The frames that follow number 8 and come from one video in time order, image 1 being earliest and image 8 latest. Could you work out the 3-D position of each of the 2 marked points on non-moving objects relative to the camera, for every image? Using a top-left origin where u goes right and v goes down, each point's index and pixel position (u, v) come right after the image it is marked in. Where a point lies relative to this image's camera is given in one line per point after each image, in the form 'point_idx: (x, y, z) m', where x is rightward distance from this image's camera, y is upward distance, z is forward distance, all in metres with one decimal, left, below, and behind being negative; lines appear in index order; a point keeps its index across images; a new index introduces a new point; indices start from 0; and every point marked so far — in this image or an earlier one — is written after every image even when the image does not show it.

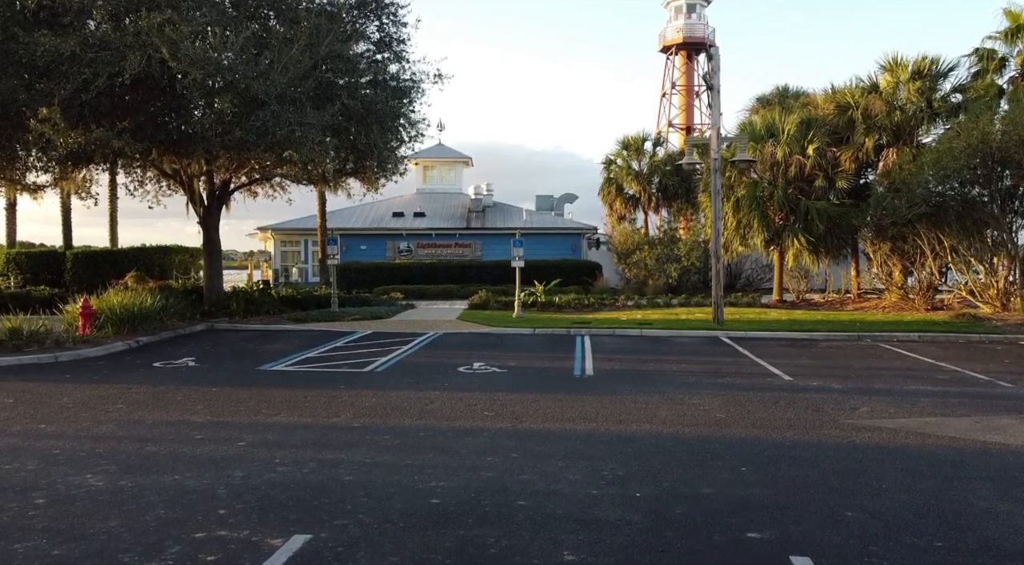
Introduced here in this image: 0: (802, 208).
0: (+6.4, +1.6, +17.2) m
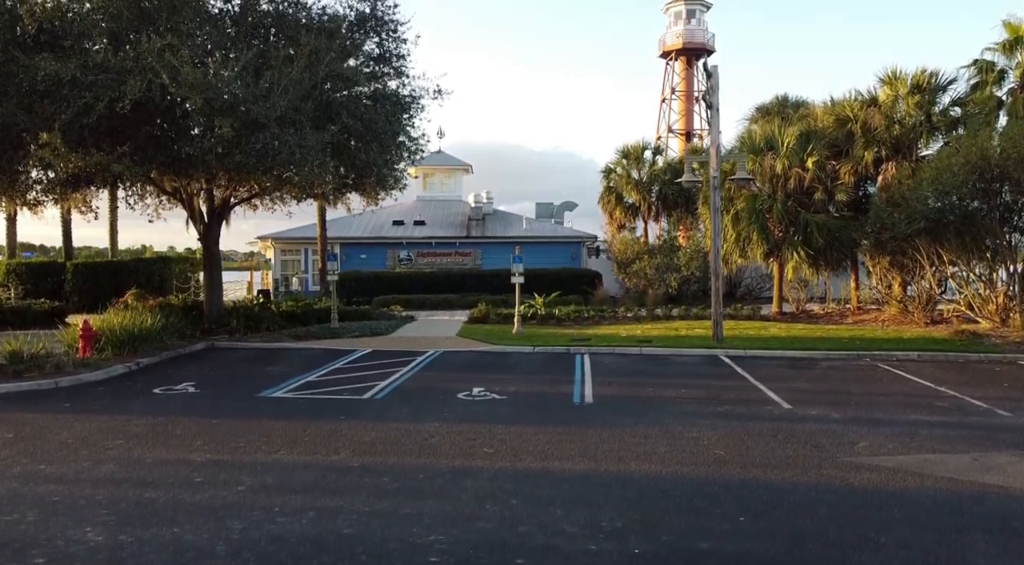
0: (+6.3, +1.4, +17.2) m
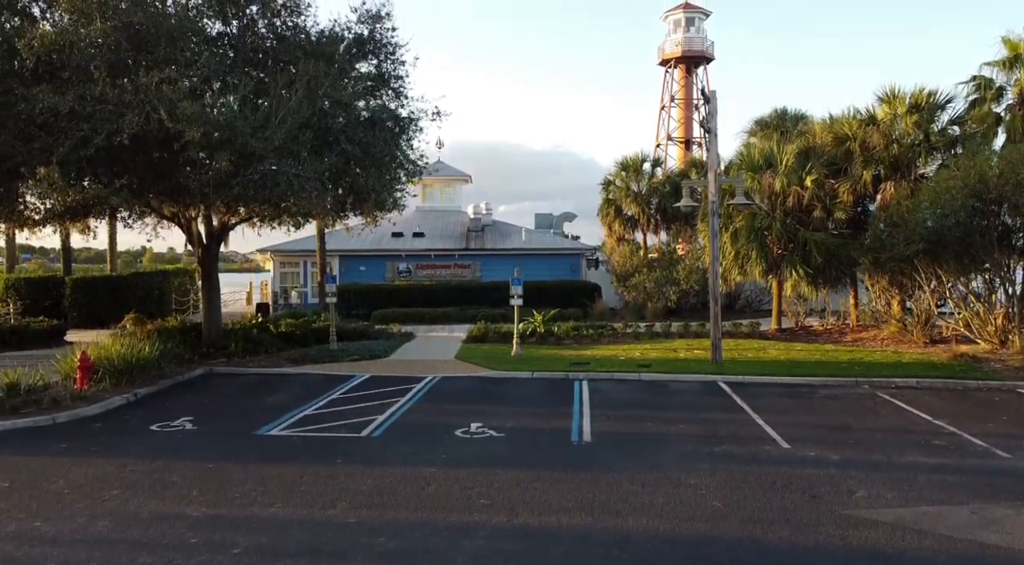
0: (+6.3, +1.0, +17.2) m
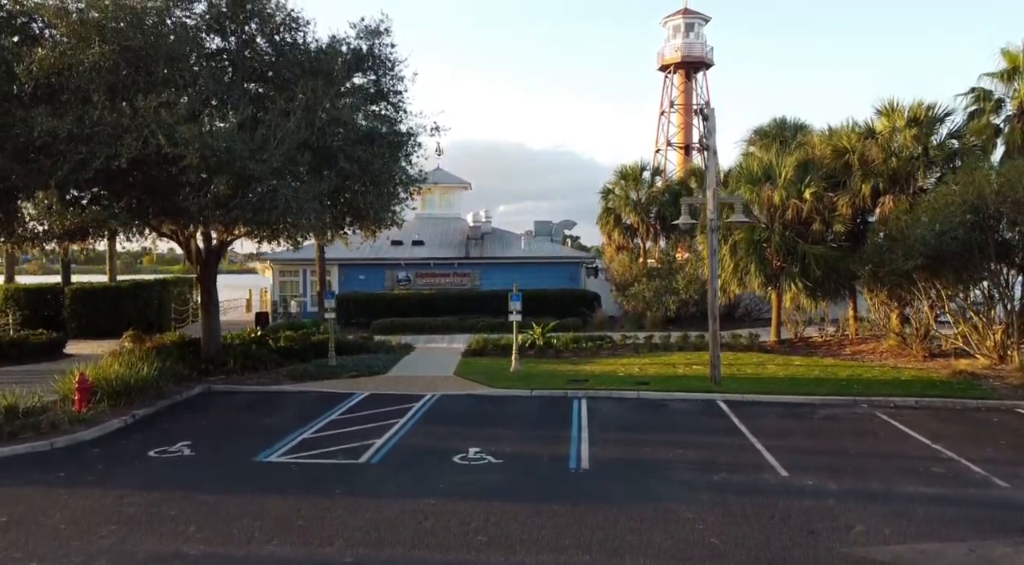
0: (+6.3, +0.7, +17.2) m
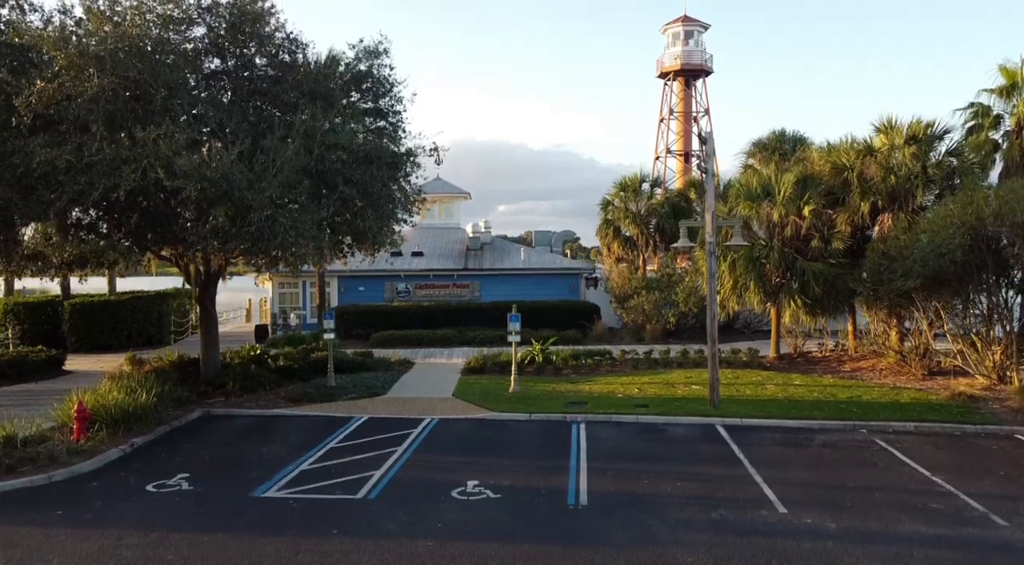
0: (+6.3, +0.3, +17.2) m
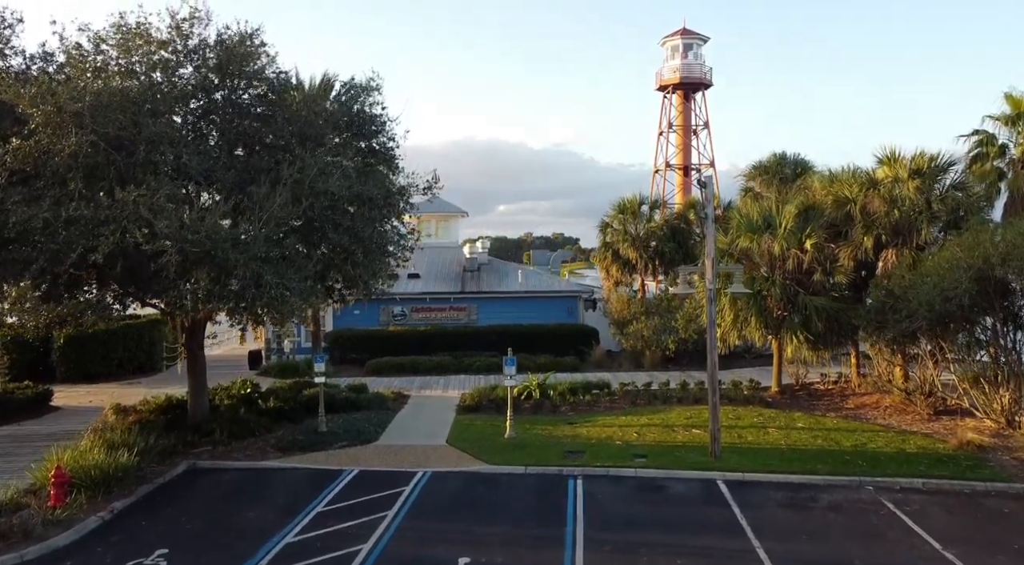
0: (+6.2, -0.4, +16.9) m
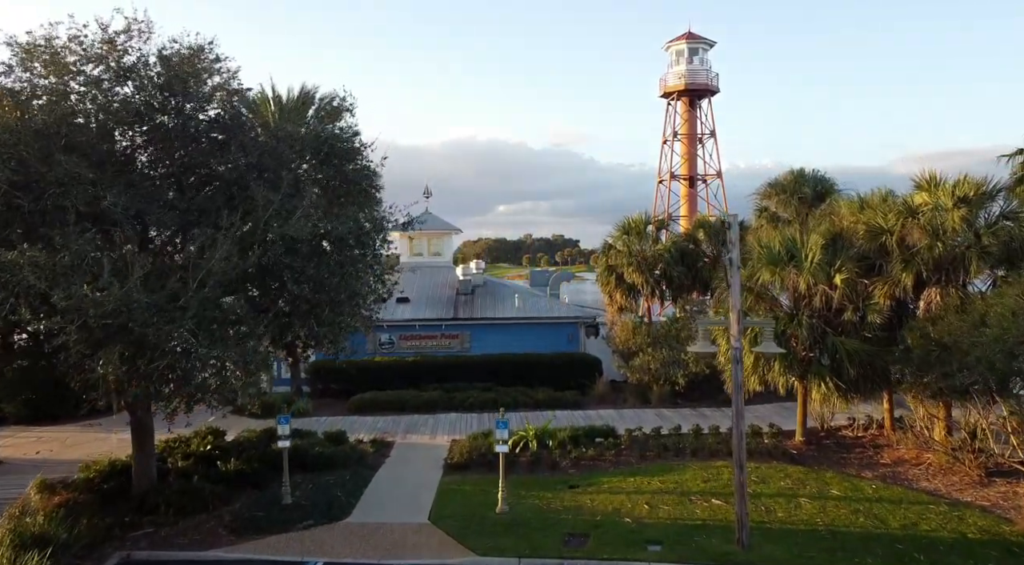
0: (+6.1, -1.2, +15.0) m
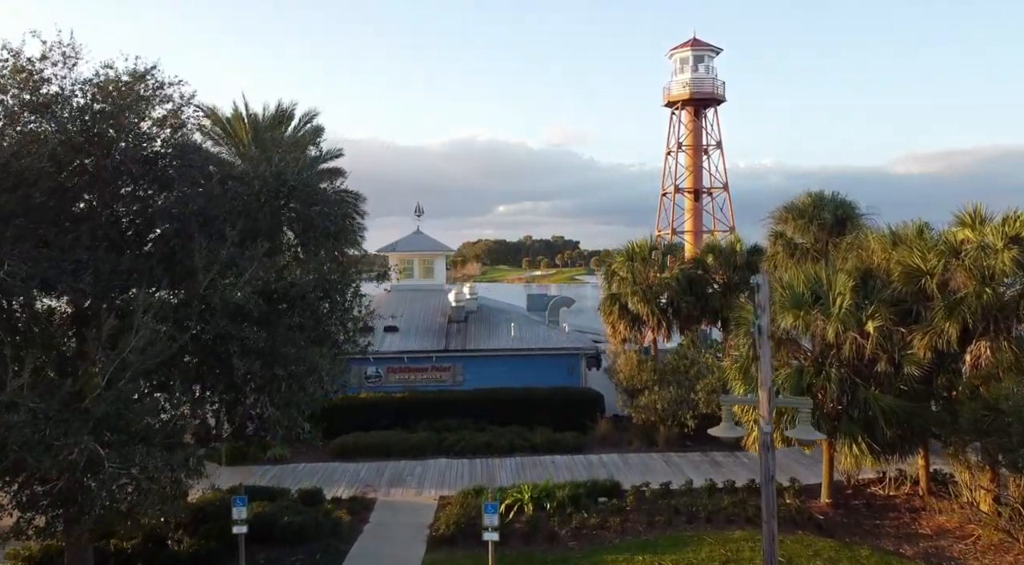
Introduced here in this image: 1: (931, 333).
0: (+5.9, -2.0, +13.3) m
1: (+7.1, -0.8, +13.3) m
